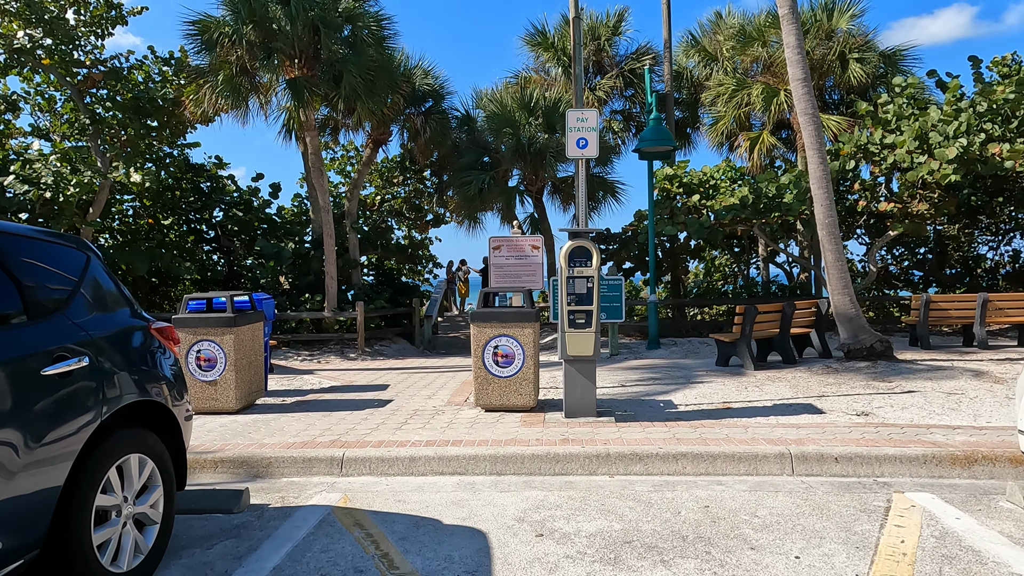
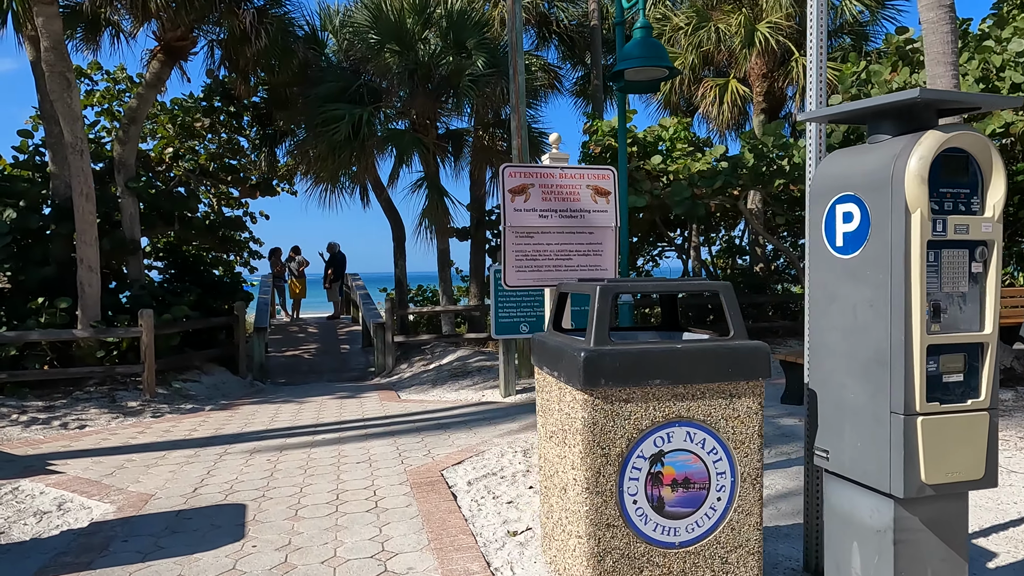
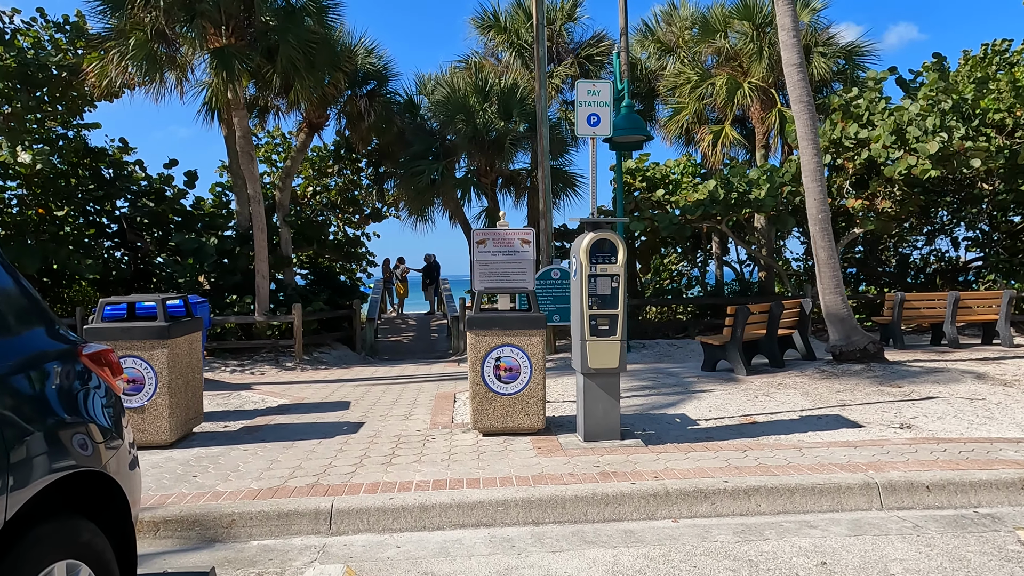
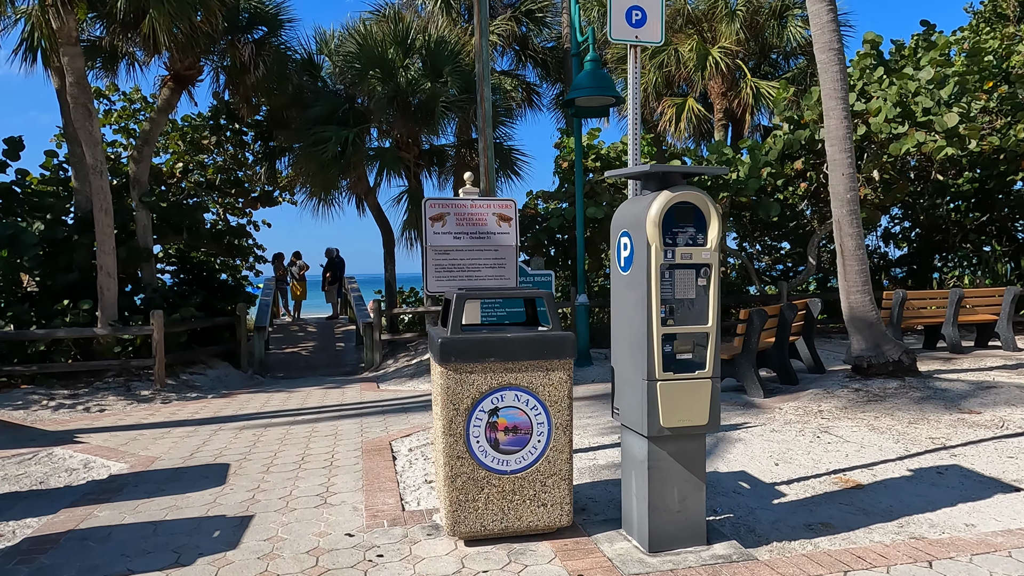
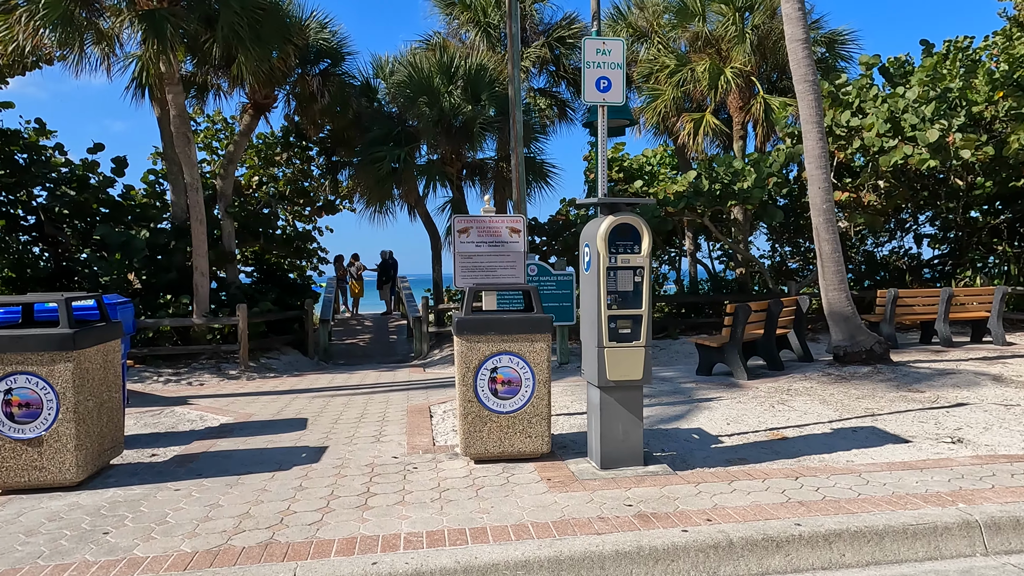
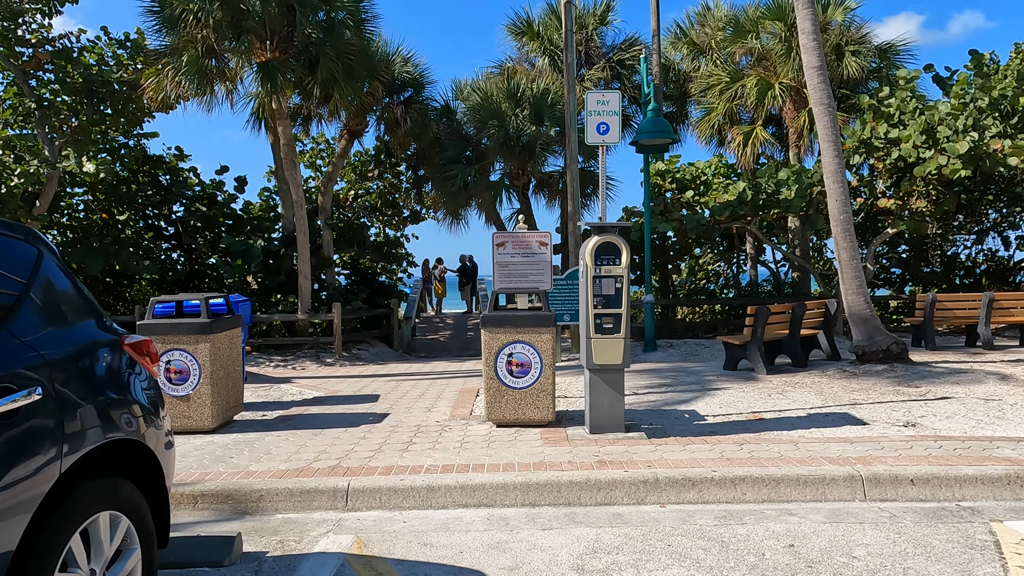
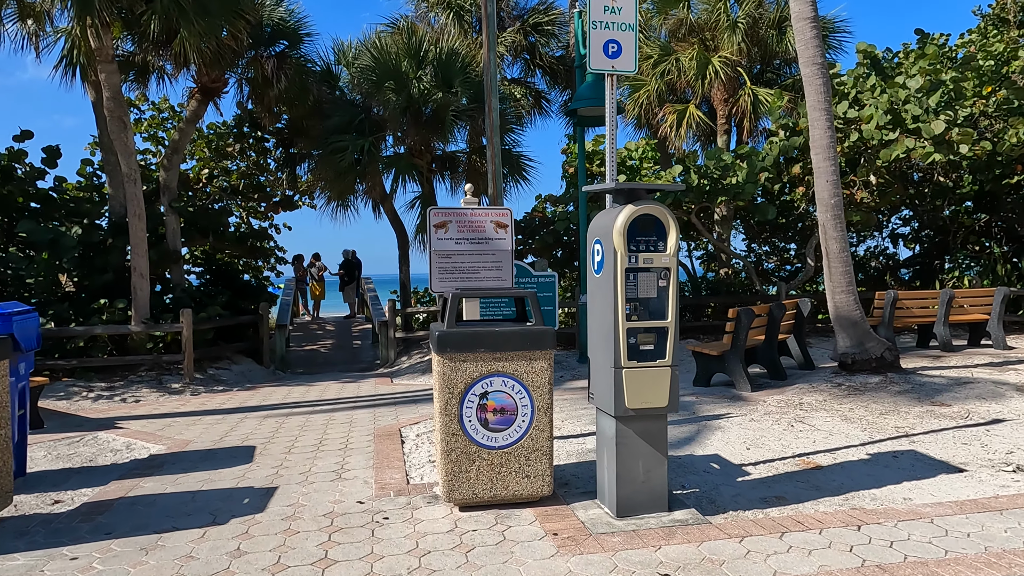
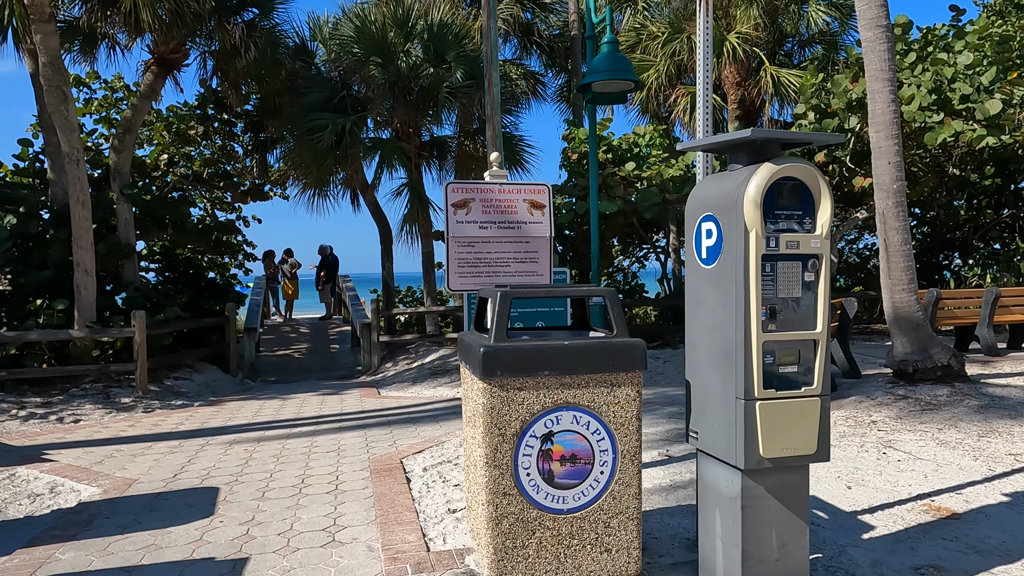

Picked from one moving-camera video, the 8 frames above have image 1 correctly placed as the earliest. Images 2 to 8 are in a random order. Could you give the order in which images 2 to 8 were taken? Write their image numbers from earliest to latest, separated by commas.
6, 3, 5, 7, 4, 8, 2
